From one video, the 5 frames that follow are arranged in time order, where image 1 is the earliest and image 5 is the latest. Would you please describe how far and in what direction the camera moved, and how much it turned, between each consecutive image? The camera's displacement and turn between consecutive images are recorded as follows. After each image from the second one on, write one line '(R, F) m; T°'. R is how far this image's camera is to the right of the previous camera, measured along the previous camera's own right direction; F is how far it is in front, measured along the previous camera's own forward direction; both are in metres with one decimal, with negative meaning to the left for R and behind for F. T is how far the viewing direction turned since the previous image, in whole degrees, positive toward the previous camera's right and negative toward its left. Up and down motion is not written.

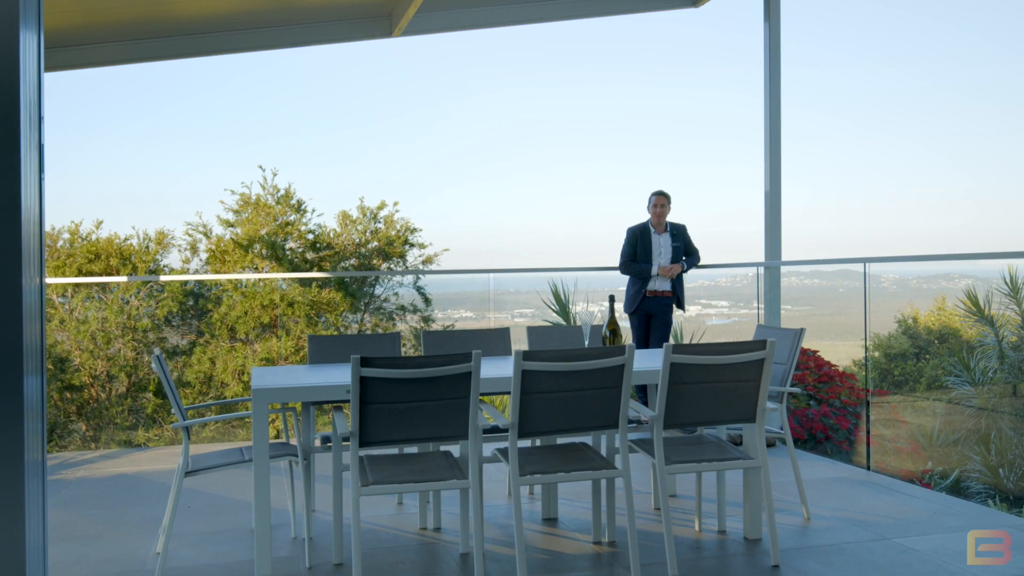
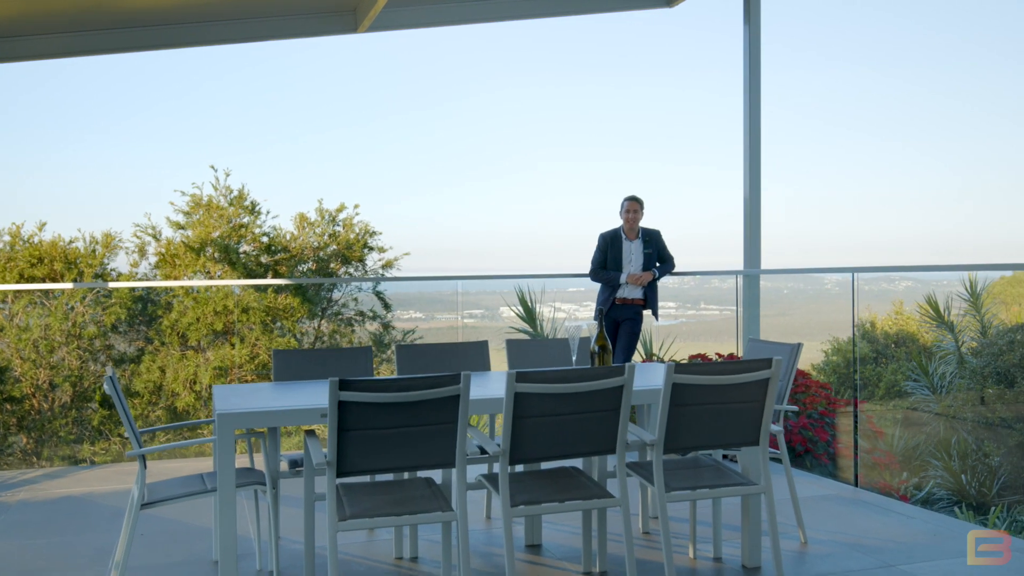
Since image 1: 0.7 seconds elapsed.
(-0.1, +0.2) m; +3°
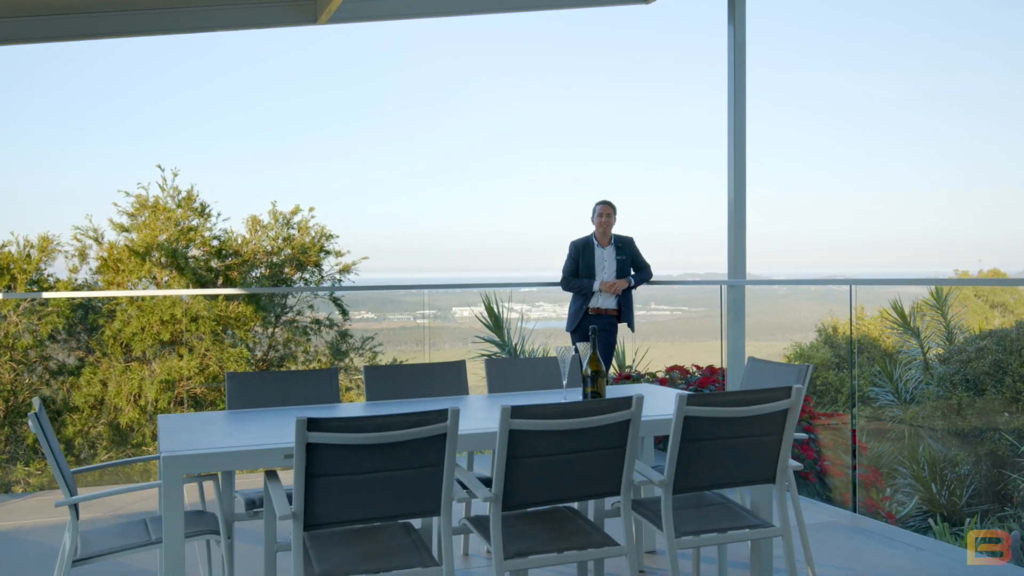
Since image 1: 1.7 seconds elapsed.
(-0.1, +0.3) m; +3°
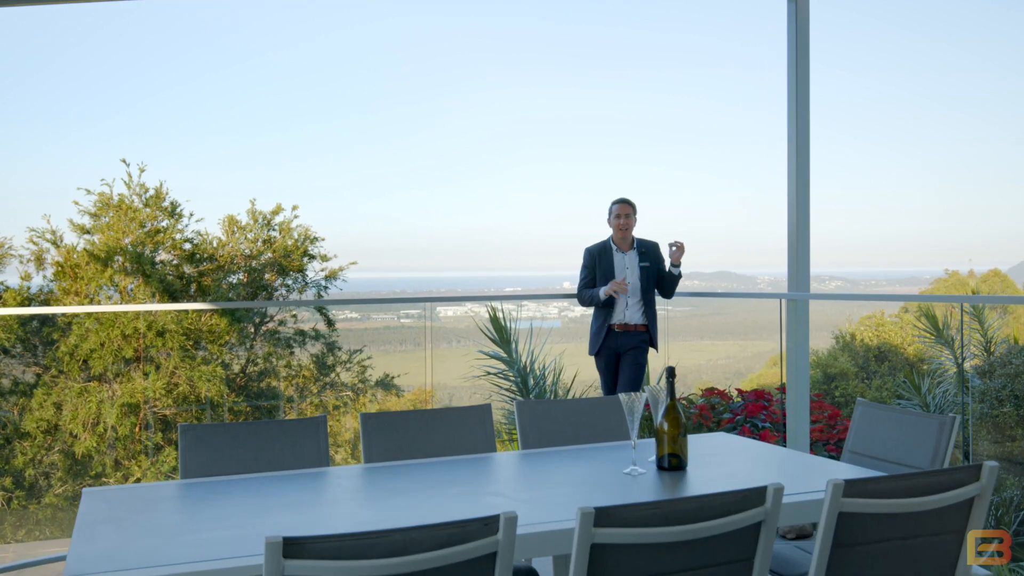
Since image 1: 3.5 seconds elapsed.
(-0.1, +0.7) m; +1°
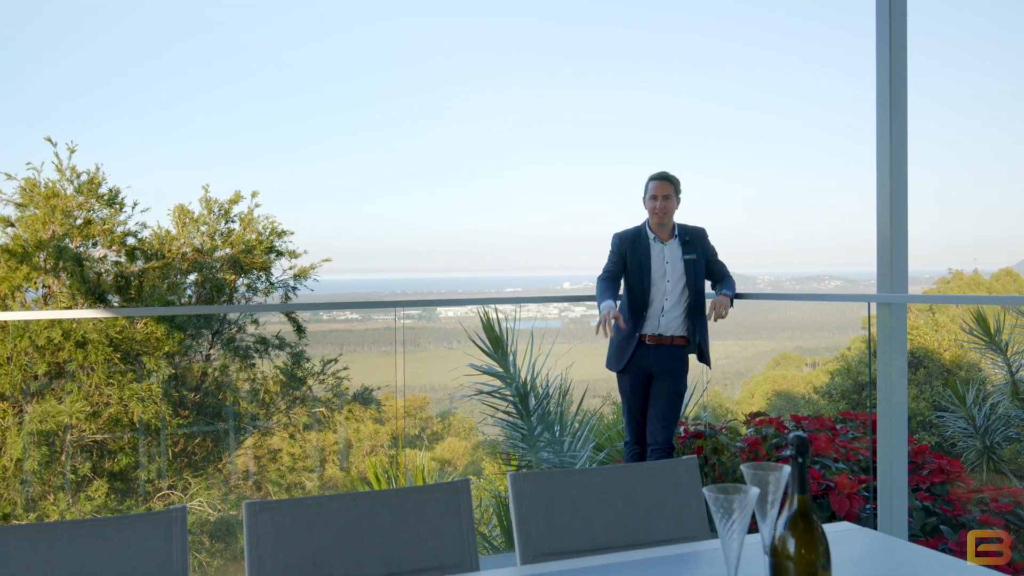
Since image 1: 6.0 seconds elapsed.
(0.0, +0.9) m; 0°
